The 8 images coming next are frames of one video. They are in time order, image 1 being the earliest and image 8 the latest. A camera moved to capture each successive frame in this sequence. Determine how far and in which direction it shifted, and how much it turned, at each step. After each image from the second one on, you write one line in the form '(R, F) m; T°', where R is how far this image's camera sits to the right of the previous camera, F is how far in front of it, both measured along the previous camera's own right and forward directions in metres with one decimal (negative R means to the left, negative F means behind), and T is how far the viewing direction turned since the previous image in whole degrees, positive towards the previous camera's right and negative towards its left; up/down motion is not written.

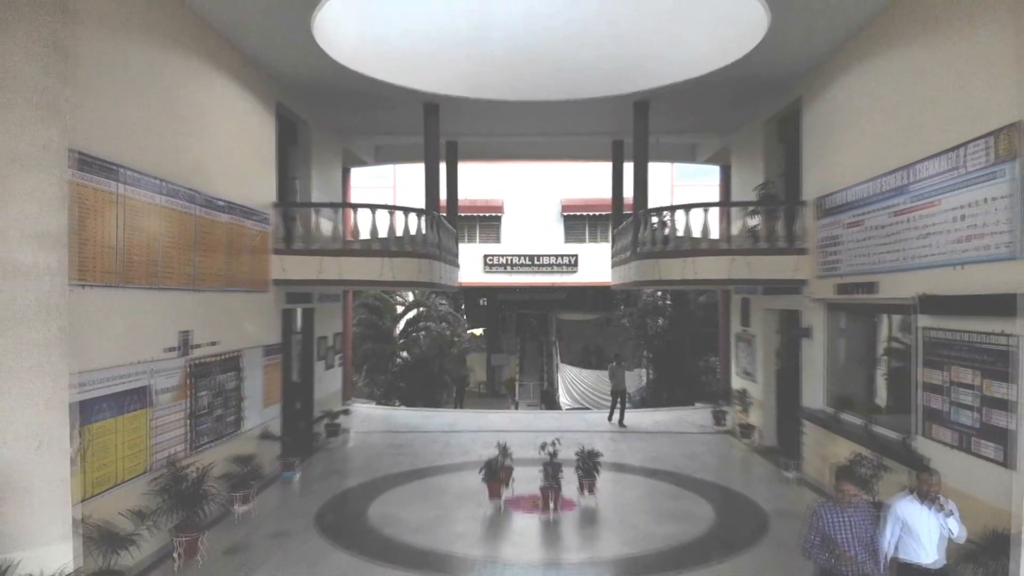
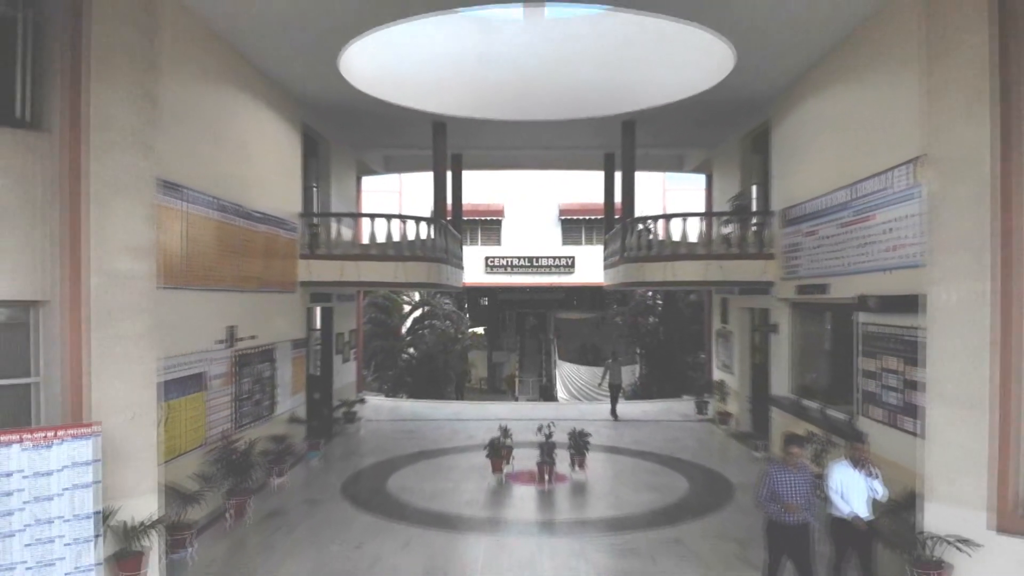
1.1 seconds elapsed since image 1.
(0.0, -1.3) m; 0°
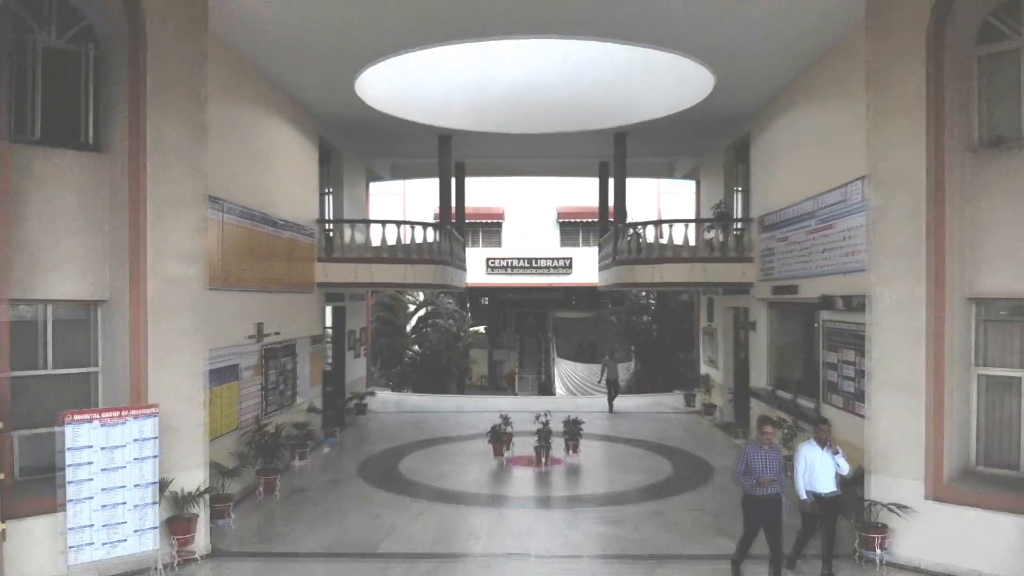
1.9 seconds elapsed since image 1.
(0.0, -1.0) m; 0°
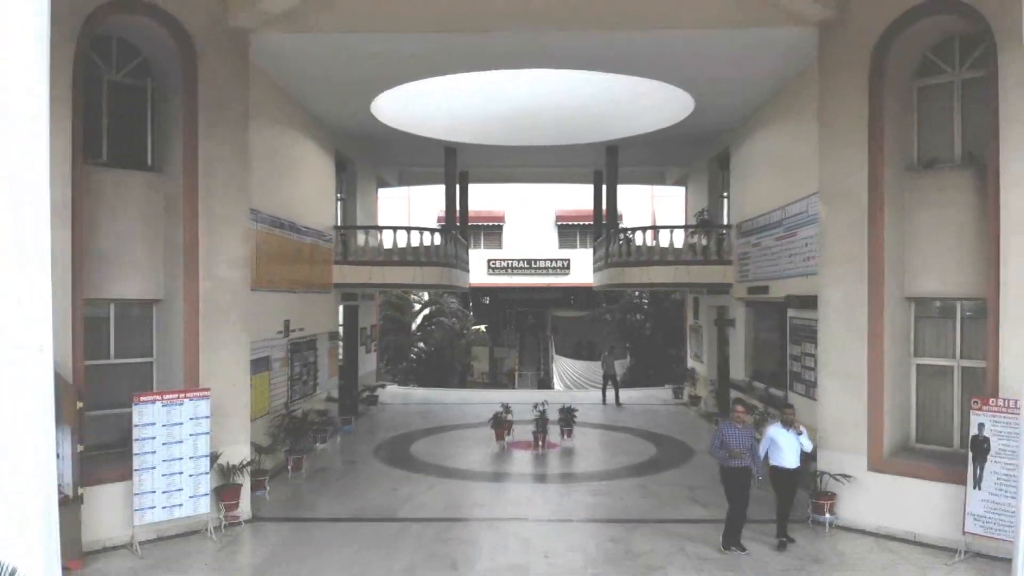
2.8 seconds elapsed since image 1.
(0.0, -1.2) m; 0°
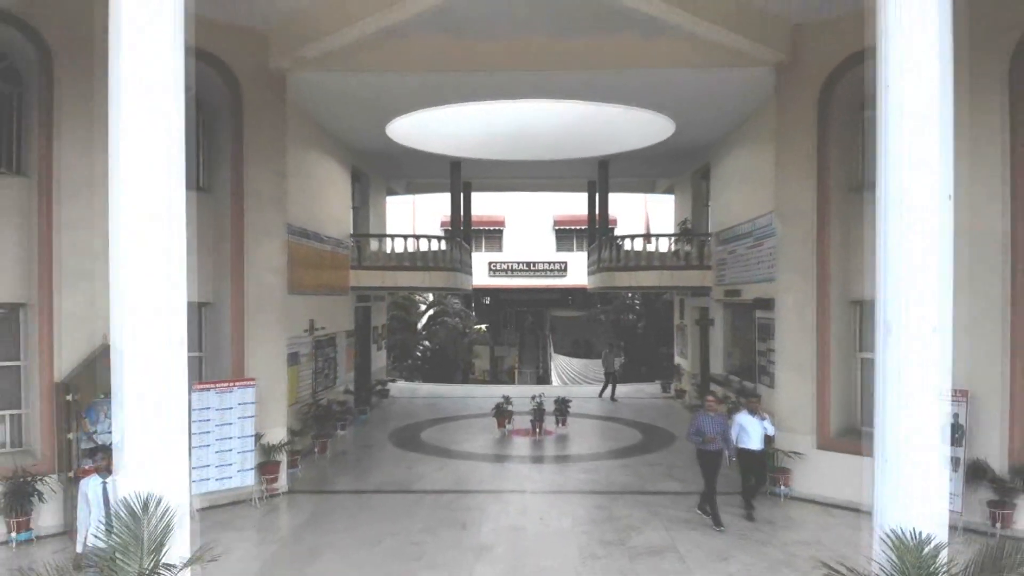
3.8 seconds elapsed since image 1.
(0.0, -1.4) m; 0°
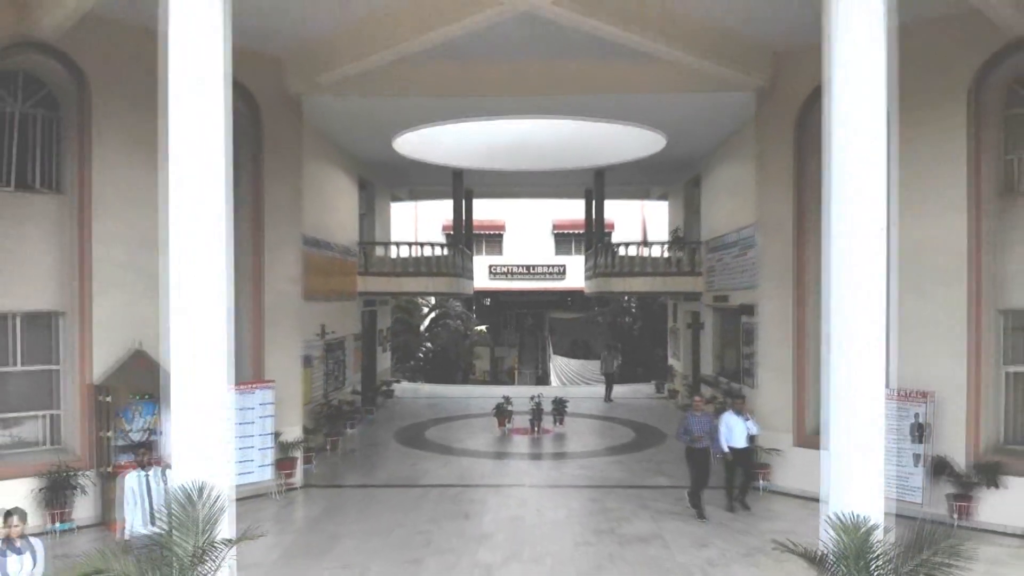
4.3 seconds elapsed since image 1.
(0.0, -0.7) m; 0°
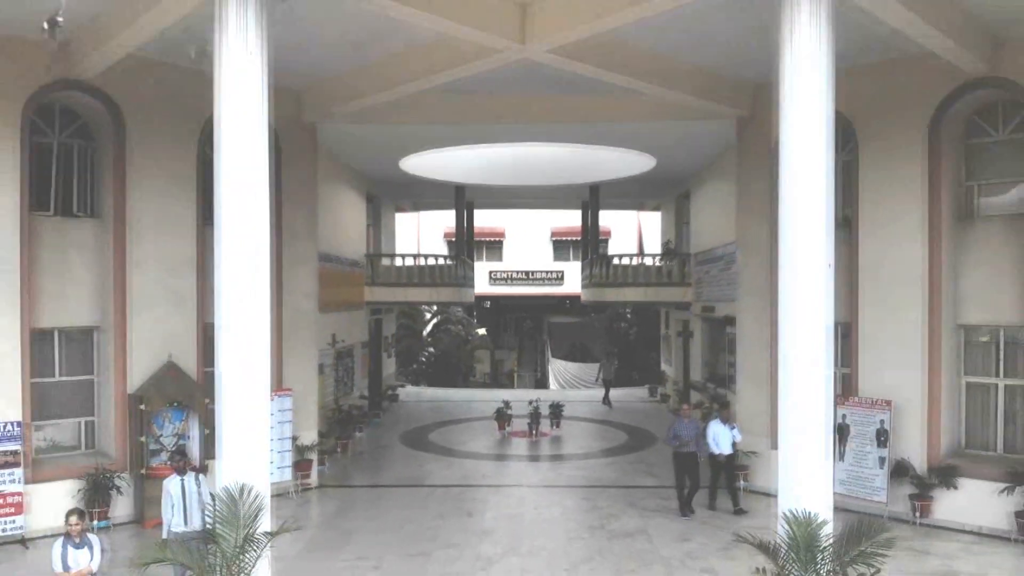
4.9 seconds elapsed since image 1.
(0.0, -0.9) m; 0°
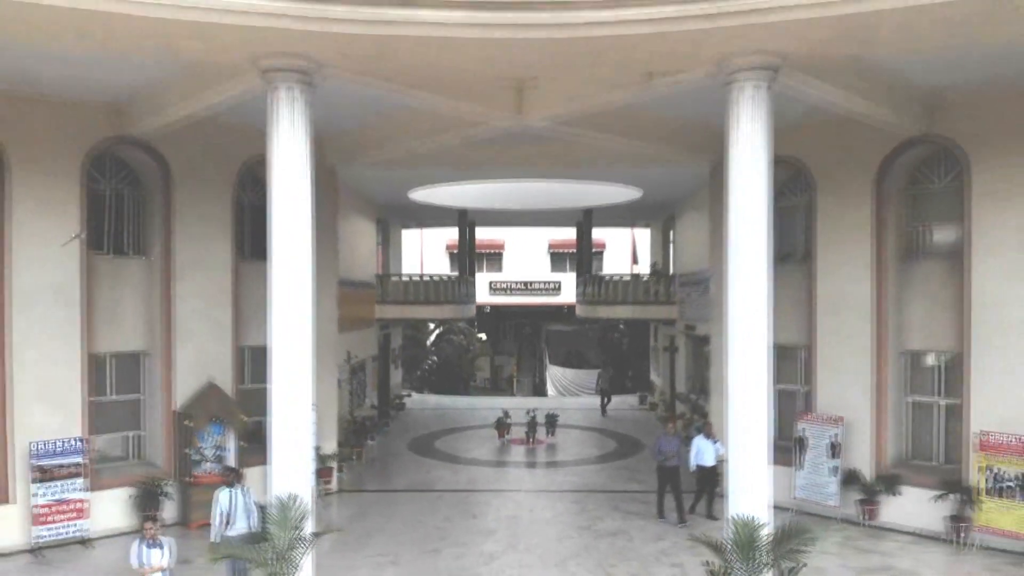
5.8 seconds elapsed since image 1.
(0.0, -1.4) m; 0°
